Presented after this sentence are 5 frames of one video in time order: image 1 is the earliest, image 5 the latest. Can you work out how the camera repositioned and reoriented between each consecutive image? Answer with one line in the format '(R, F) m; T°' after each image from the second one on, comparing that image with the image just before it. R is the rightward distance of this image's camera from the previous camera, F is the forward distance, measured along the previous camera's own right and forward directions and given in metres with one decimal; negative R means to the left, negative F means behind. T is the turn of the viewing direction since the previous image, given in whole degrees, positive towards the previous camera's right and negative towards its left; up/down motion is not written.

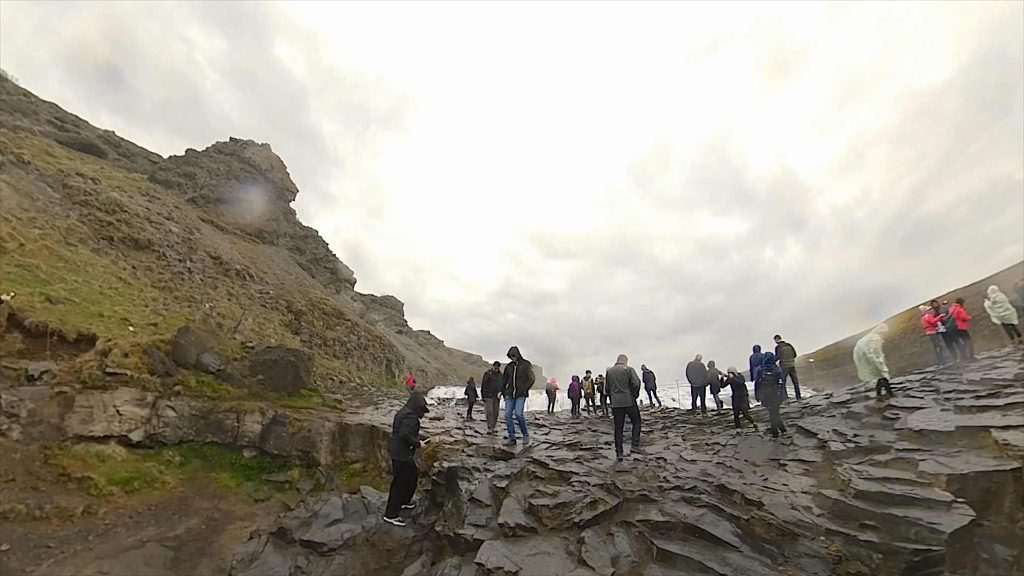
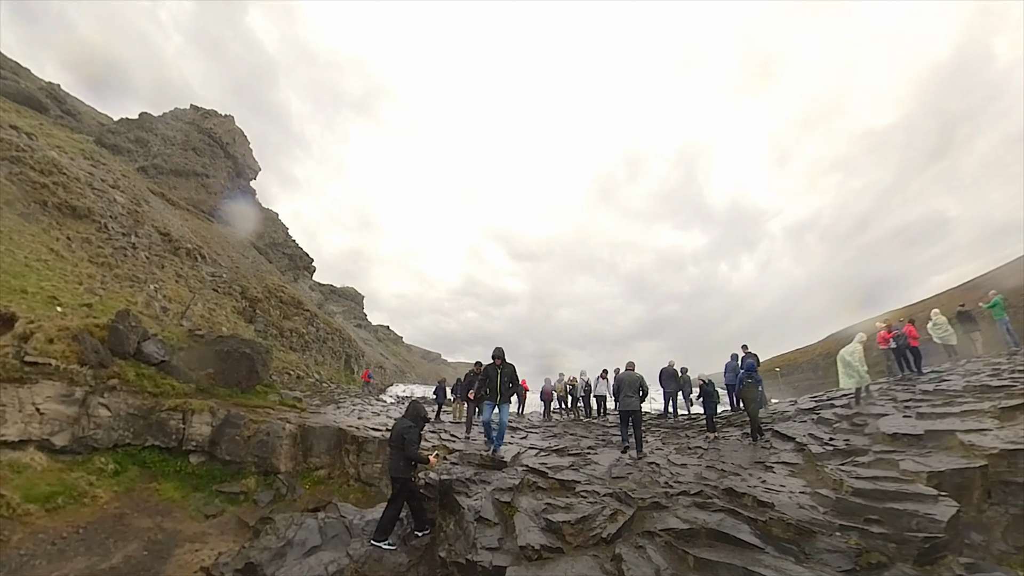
(-0.8, +0.8) m; +5°
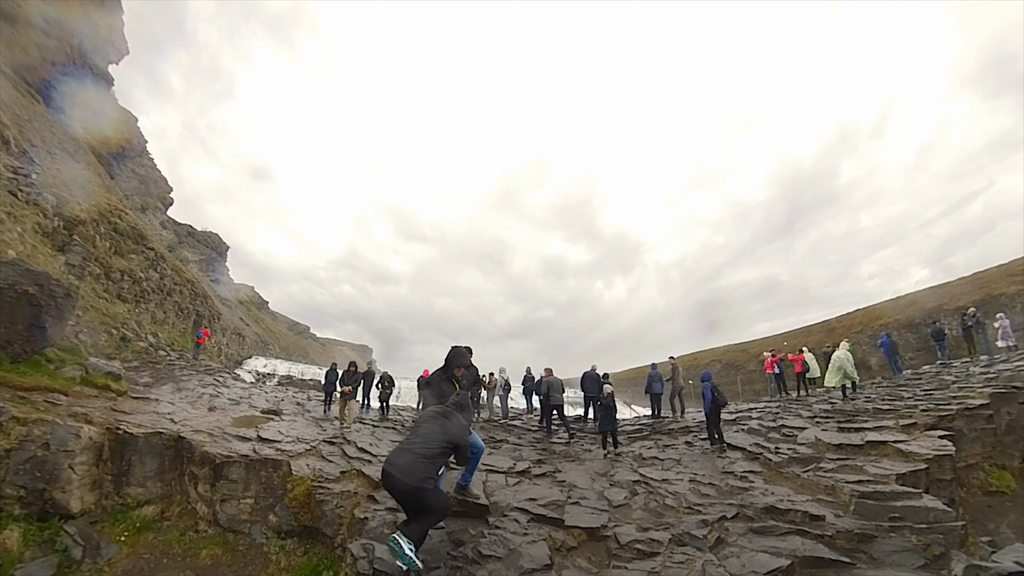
(-1.9, +3.5) m; +15°
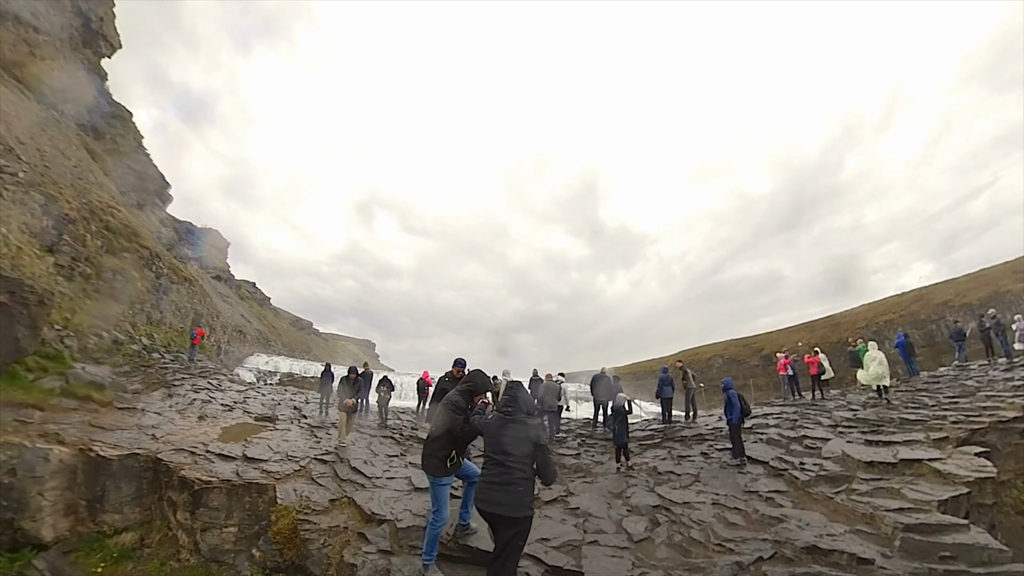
(0.0, +0.7) m; 0°
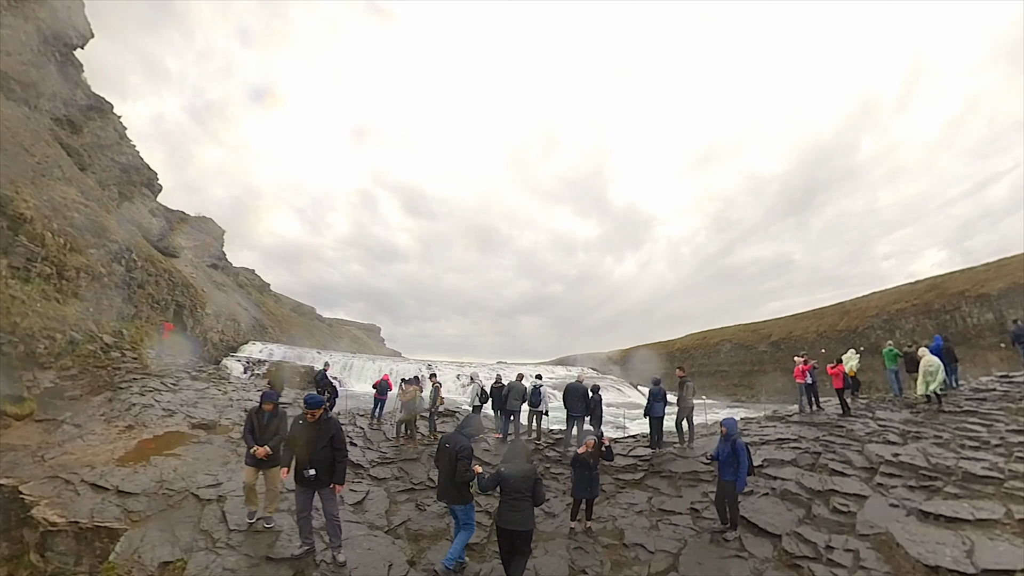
(+2.2, +0.5) m; -1°
